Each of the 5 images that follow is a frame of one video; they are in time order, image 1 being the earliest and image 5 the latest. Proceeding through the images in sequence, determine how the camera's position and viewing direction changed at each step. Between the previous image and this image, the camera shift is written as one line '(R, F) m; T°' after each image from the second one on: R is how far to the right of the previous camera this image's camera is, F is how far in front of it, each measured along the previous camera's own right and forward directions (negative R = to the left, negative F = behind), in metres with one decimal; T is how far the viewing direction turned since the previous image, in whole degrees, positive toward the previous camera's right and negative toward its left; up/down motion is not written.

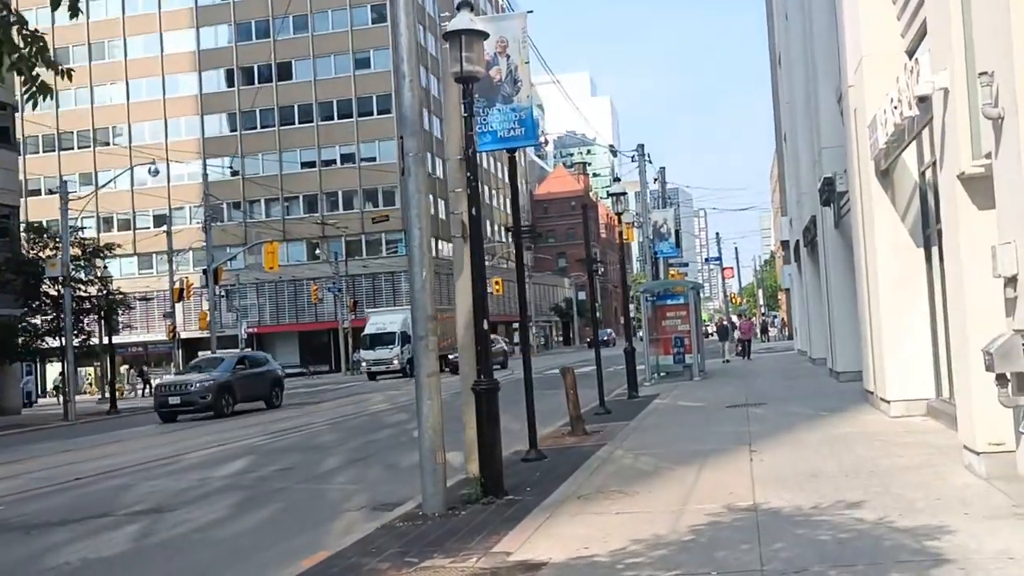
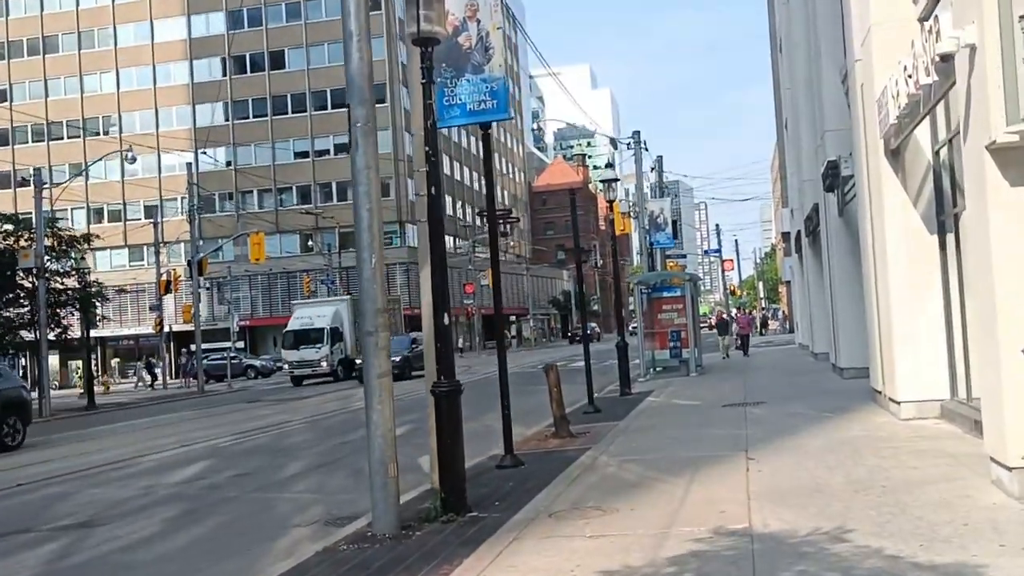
(+0.3, +1.2) m; 0°
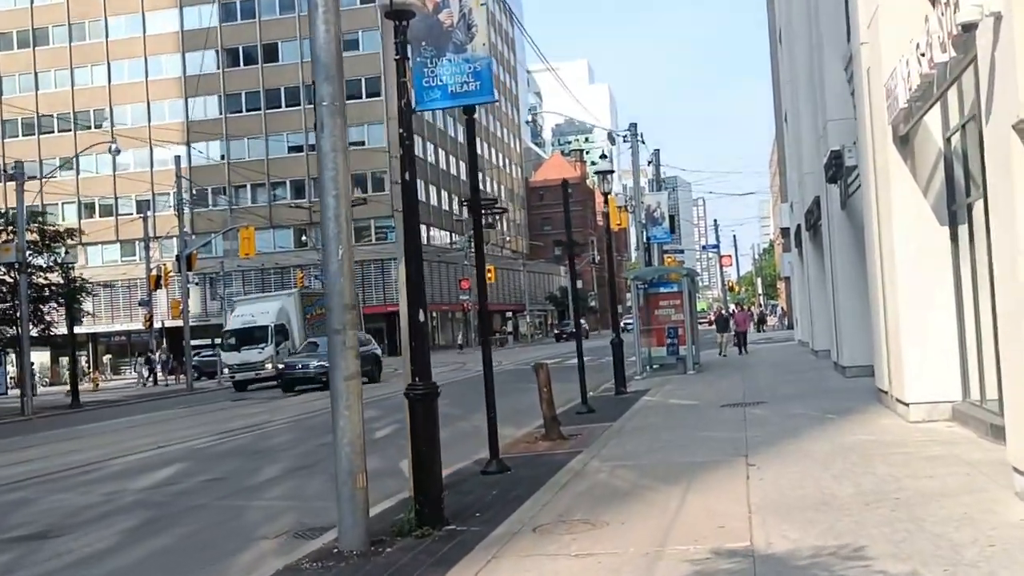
(+0.1, +0.7) m; 0°
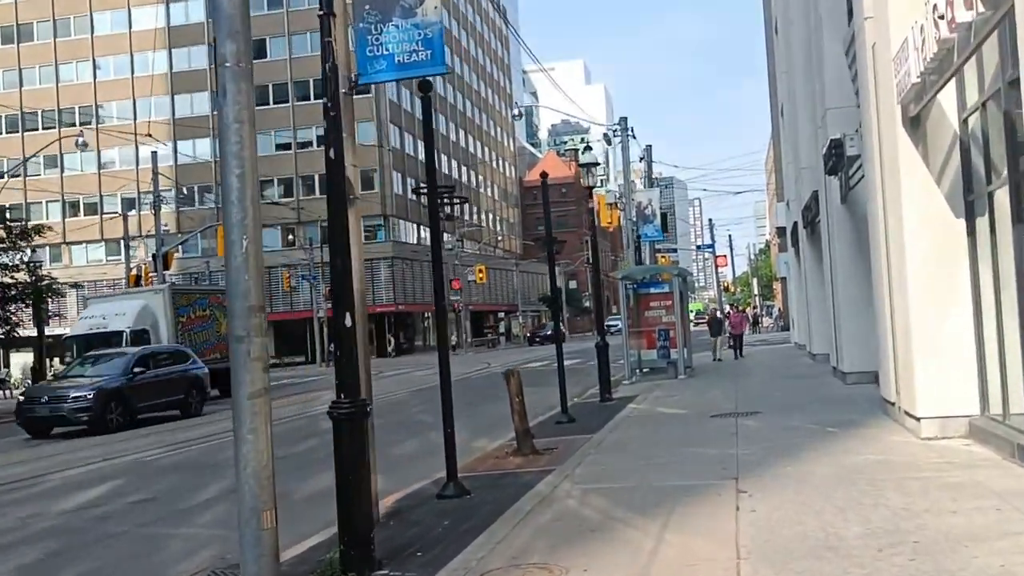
(+0.4, +1.3) m; 0°
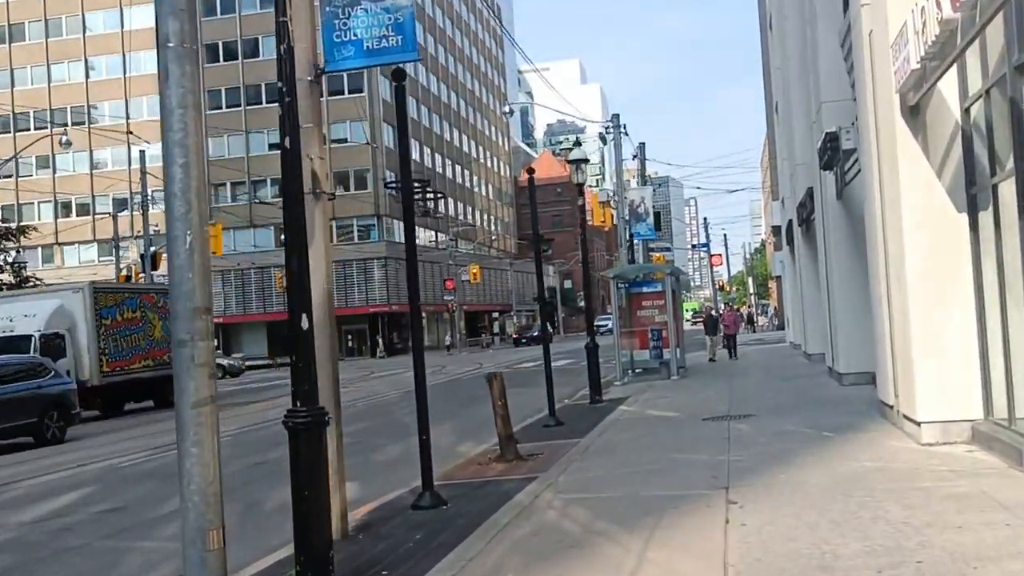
(+0.2, +0.5) m; 0°
